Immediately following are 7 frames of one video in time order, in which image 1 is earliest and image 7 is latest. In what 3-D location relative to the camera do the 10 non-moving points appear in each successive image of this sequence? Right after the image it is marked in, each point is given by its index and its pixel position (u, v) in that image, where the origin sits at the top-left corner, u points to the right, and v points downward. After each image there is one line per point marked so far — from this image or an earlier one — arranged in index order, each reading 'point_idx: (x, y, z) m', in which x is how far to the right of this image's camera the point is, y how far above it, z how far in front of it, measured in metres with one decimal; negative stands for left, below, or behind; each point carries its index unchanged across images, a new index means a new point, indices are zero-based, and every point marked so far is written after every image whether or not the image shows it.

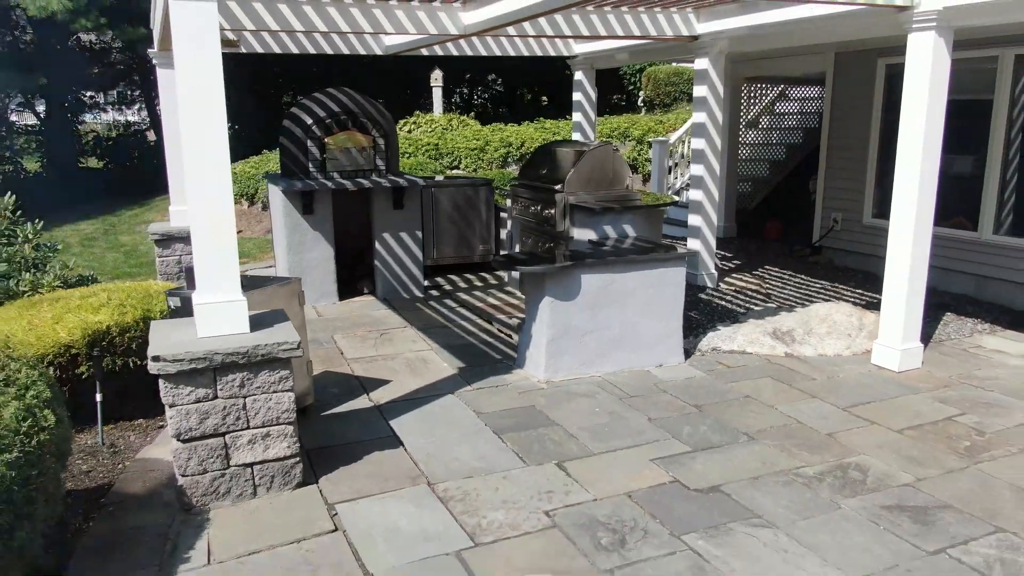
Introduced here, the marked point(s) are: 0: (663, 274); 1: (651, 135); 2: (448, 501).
0: (+0.8, +0.1, +4.6) m
1: (+1.8, +1.9, +11.1) m
2: (-0.2, -0.7, +3.1) m
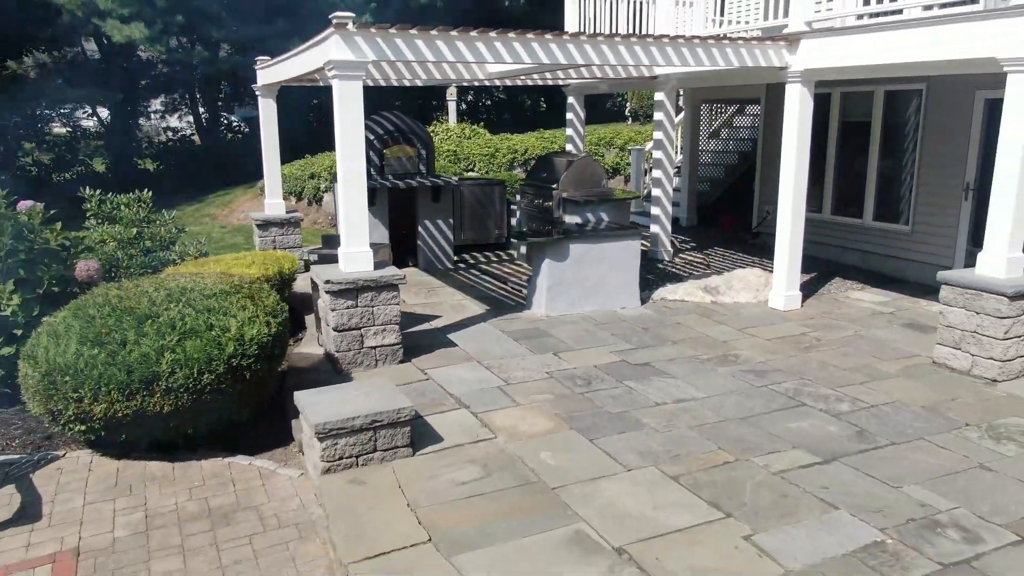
0: (+0.9, +0.3, +6.9) m
1: (+1.8, +2.2, +13.3) m
2: (-0.1, -0.5, +5.4) m
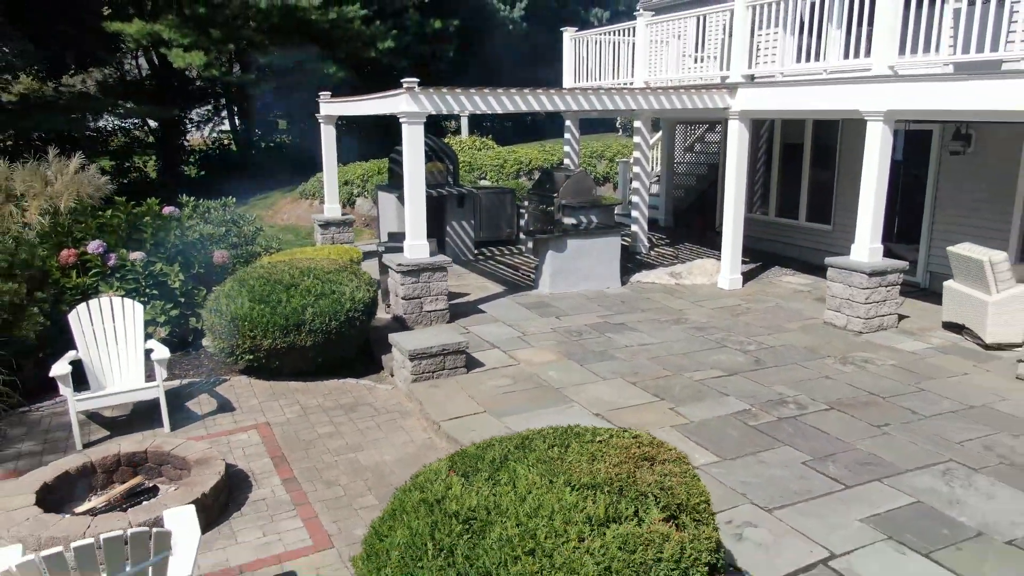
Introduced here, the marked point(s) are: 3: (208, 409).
0: (+1.0, +0.5, +9.1) m
1: (+1.9, +2.3, +15.6) m
2: (0.0, -0.3, +7.6) m
3: (-2.1, -0.8, +6.0) m
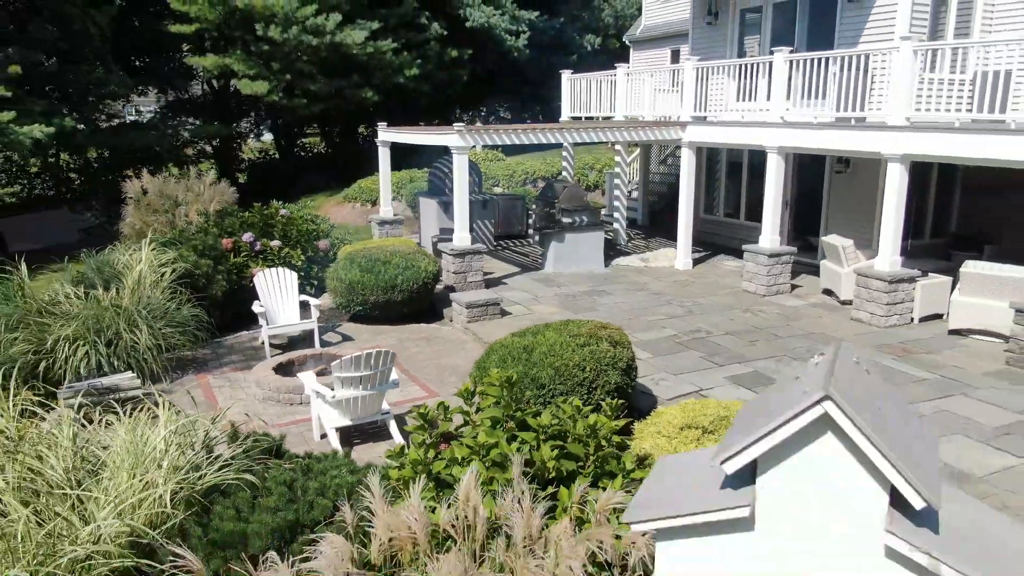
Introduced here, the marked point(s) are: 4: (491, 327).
0: (+1.2, +0.8, +12.6) m
1: (+2.1, +2.6, +19.0) m
2: (+0.2, 0.0, +11.0) m
3: (-1.9, -0.5, +9.4) m
4: (-0.2, -0.4, +9.4) m
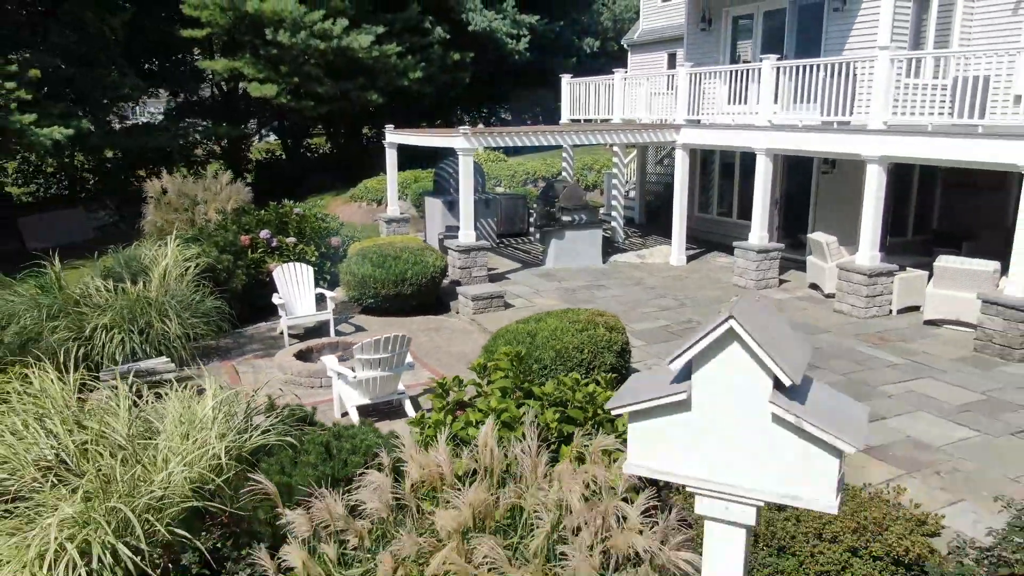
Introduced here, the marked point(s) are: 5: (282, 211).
0: (+1.2, +0.8, +13.2) m
1: (+2.1, +2.7, +19.6) m
2: (+0.2, 0.0, +11.6) m
3: (-1.8, -0.5, +10.0) m
4: (-0.2, -0.3, +10.0) m
5: (-3.1, +1.0, +11.8) m
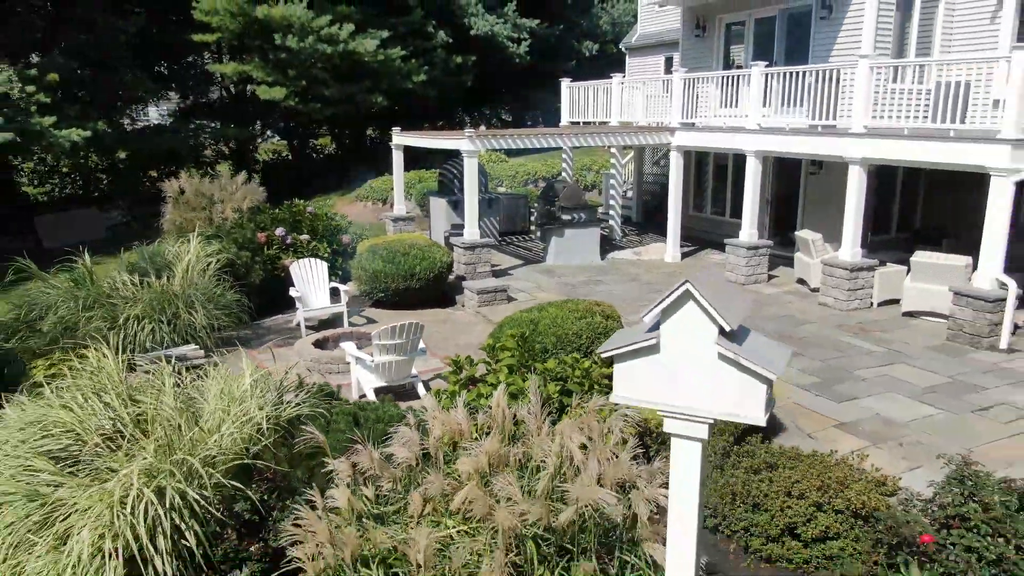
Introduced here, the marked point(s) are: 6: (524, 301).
0: (+1.3, +0.9, +13.8) m
1: (+2.1, +2.8, +20.2) m
2: (+0.3, +0.1, +12.2) m
3: (-1.8, -0.4, +10.6) m
4: (-0.2, -0.3, +10.6) m
5: (-3.0, +1.1, +12.4) m
6: (+0.2, -0.2, +11.1) m
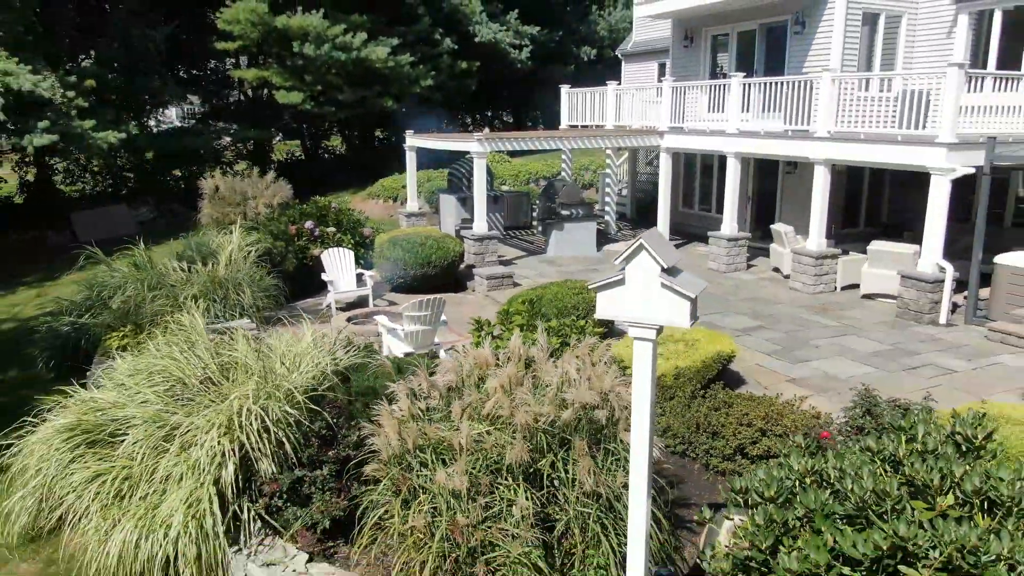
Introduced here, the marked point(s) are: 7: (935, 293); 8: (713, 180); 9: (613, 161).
0: (+1.3, +1.1, +15.1) m
1: (+2.2, +3.0, +21.6) m
2: (+0.3, +0.3, +13.6) m
3: (-1.7, -0.2, +12.0) m
4: (-0.1, -0.1, +12.0) m
5: (-3.0, +1.3, +13.8) m
6: (+0.2, 0.0, +12.4) m
7: (+4.7, -0.1, +9.9) m
8: (+3.8, +2.0, +16.4) m
9: (+1.9, +2.4, +16.8) m
